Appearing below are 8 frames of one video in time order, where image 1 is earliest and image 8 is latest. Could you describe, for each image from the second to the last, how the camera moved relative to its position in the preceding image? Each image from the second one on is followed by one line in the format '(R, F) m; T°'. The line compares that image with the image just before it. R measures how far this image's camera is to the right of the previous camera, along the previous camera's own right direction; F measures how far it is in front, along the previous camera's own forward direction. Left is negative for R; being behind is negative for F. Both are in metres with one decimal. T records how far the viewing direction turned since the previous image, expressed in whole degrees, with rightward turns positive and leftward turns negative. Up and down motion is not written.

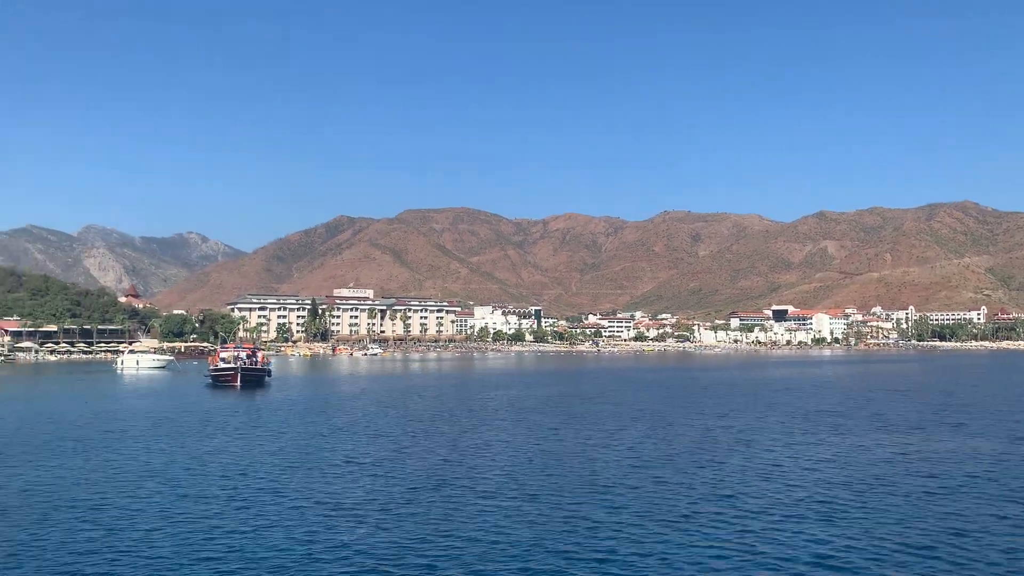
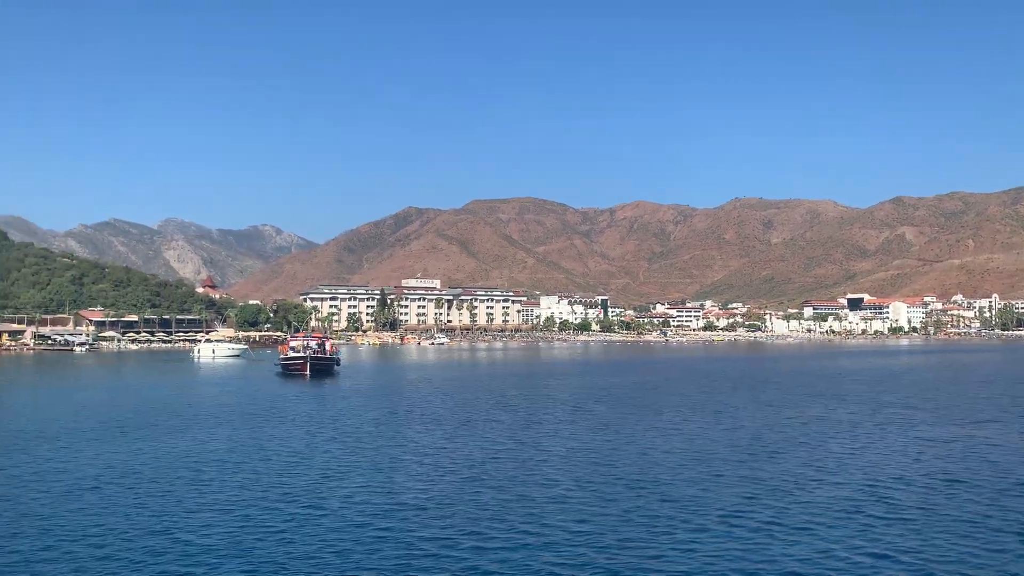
(+0.2, +0.2) m; -4°
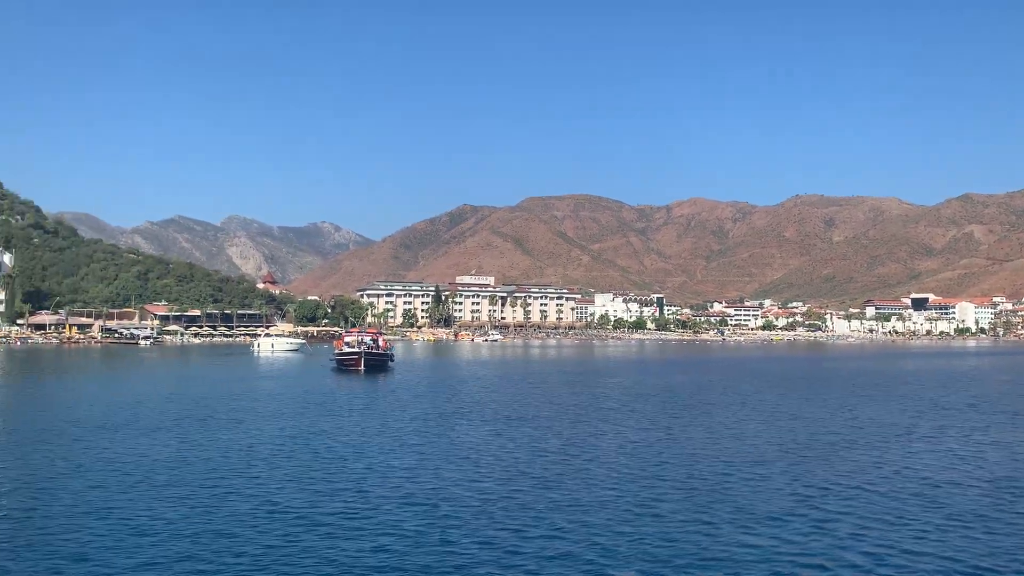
(+0.2, +0.2) m; -4°
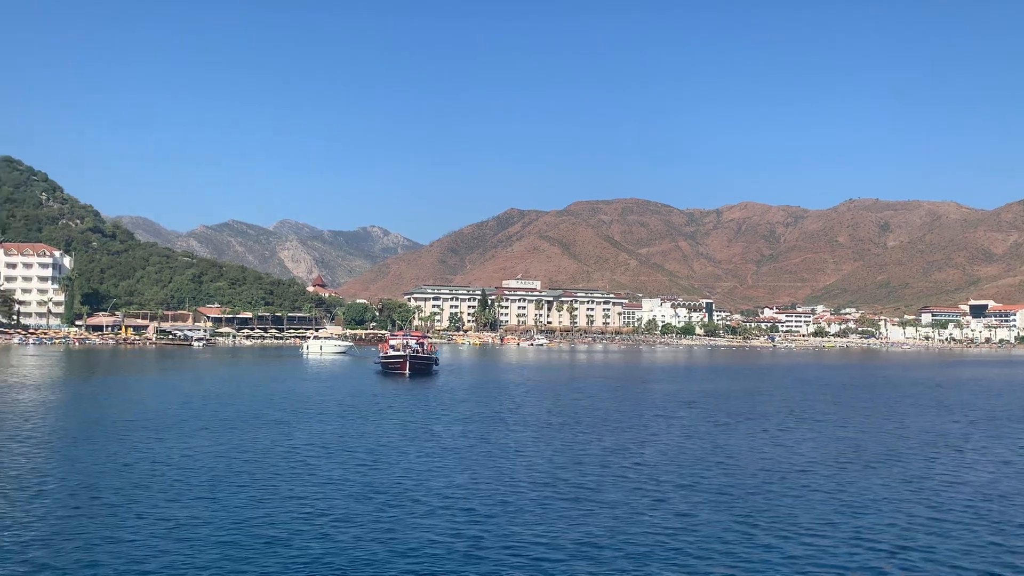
(+0.3, +0.3) m; -3°
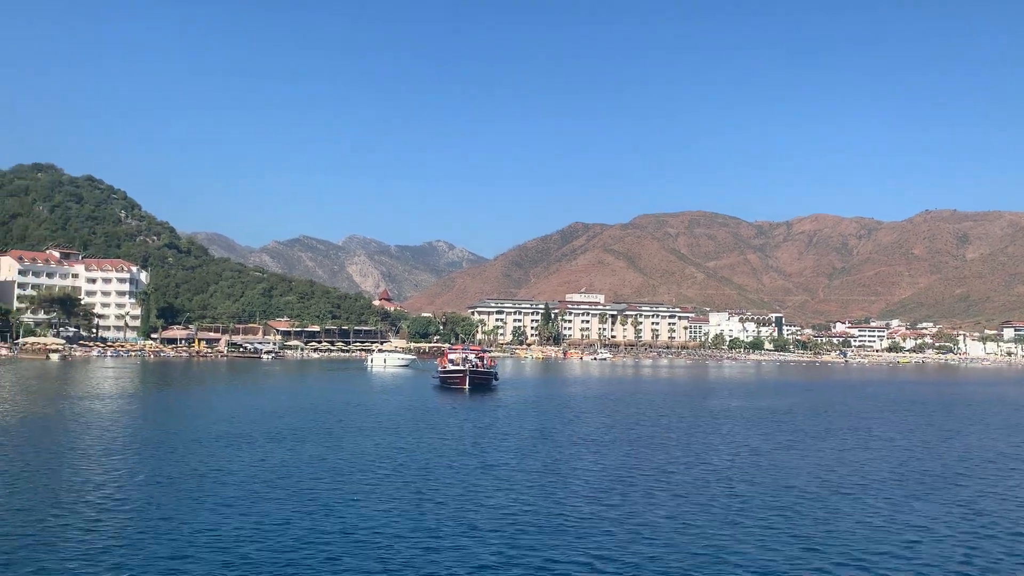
(+0.5, +0.4) m; -4°
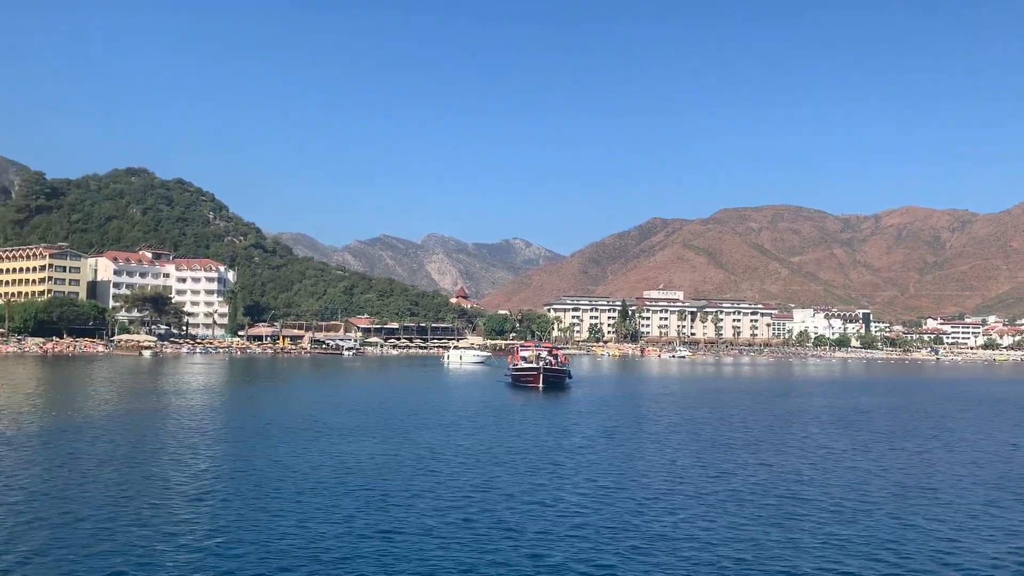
(+0.6, +0.3) m; -5°
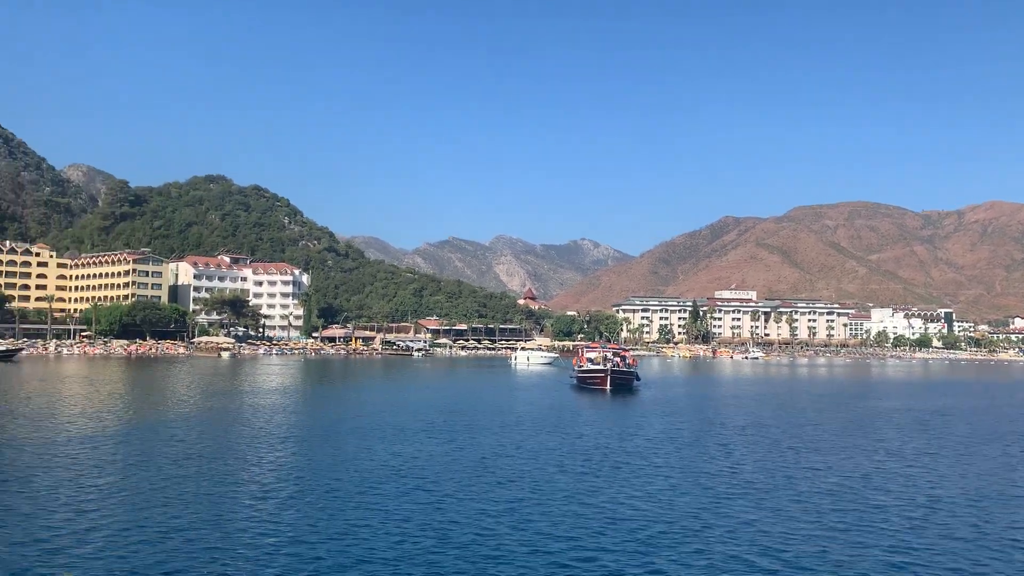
(+0.3, -0.1) m; -5°
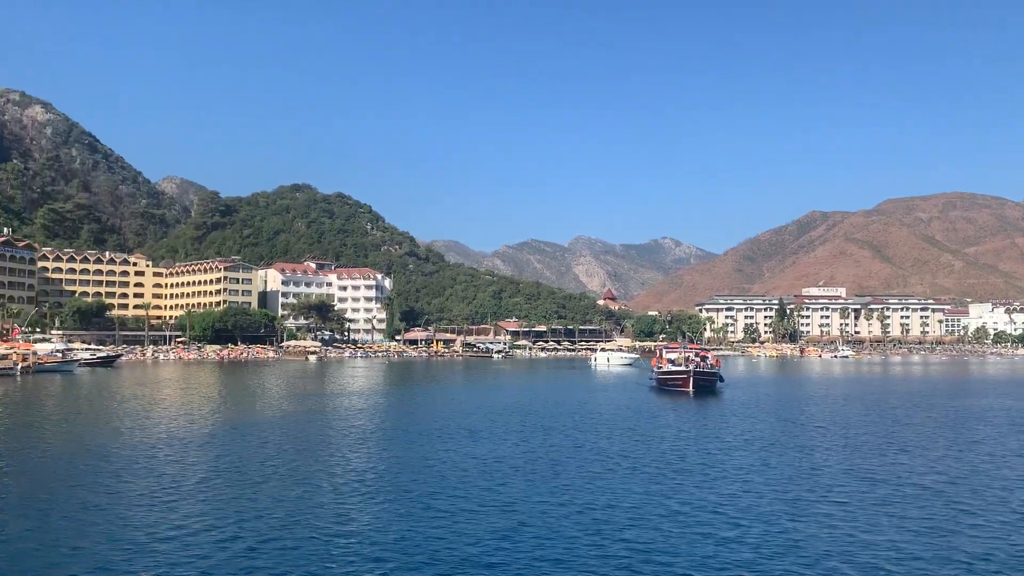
(+0.3, +0.1) m; -5°
